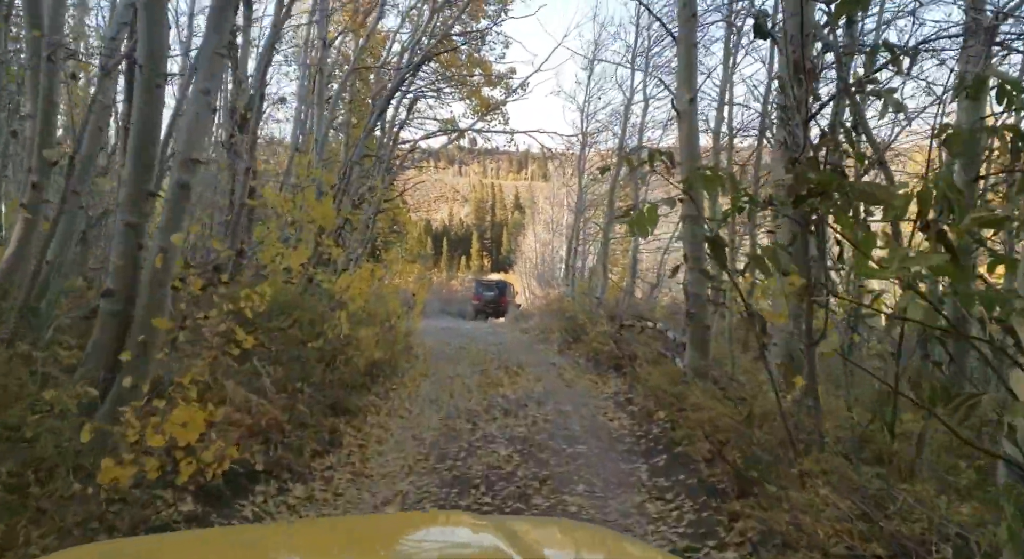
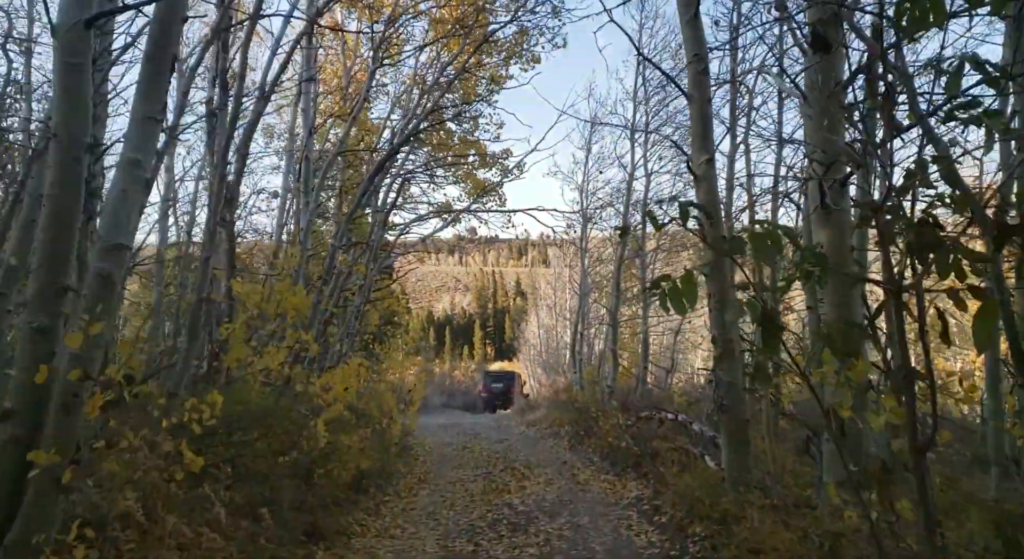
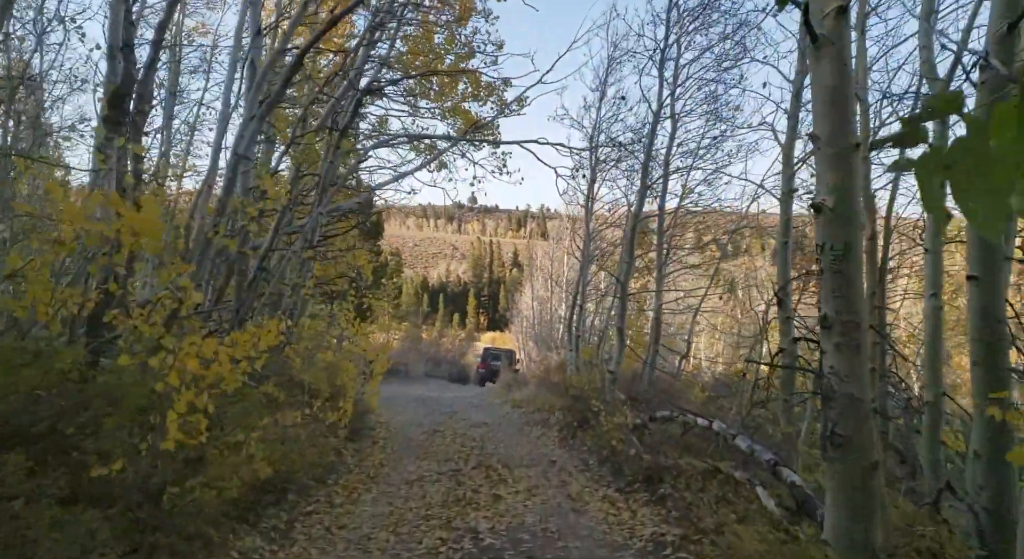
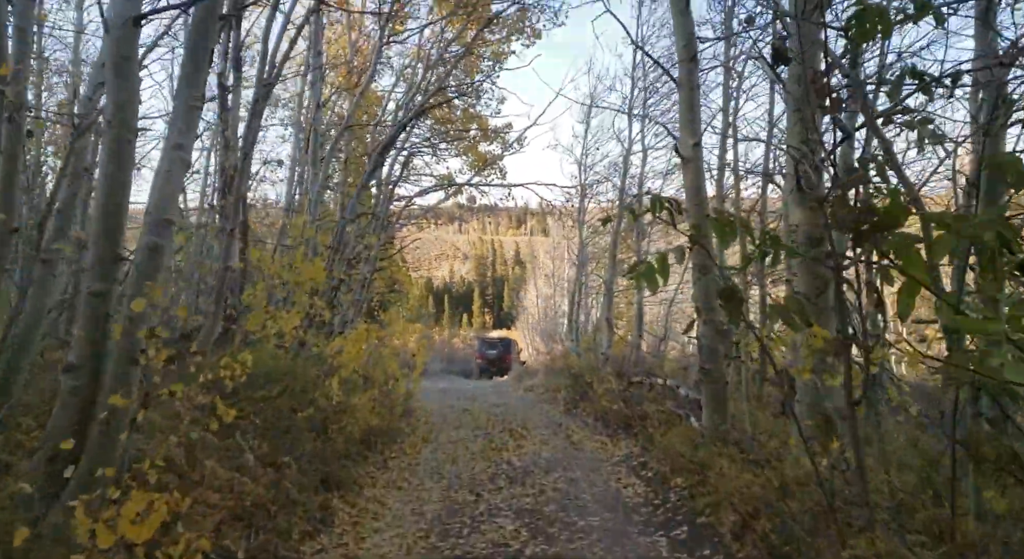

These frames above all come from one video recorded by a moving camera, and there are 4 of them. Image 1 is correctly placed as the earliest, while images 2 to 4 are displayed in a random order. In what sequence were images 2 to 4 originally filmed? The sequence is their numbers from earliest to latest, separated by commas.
4, 2, 3
